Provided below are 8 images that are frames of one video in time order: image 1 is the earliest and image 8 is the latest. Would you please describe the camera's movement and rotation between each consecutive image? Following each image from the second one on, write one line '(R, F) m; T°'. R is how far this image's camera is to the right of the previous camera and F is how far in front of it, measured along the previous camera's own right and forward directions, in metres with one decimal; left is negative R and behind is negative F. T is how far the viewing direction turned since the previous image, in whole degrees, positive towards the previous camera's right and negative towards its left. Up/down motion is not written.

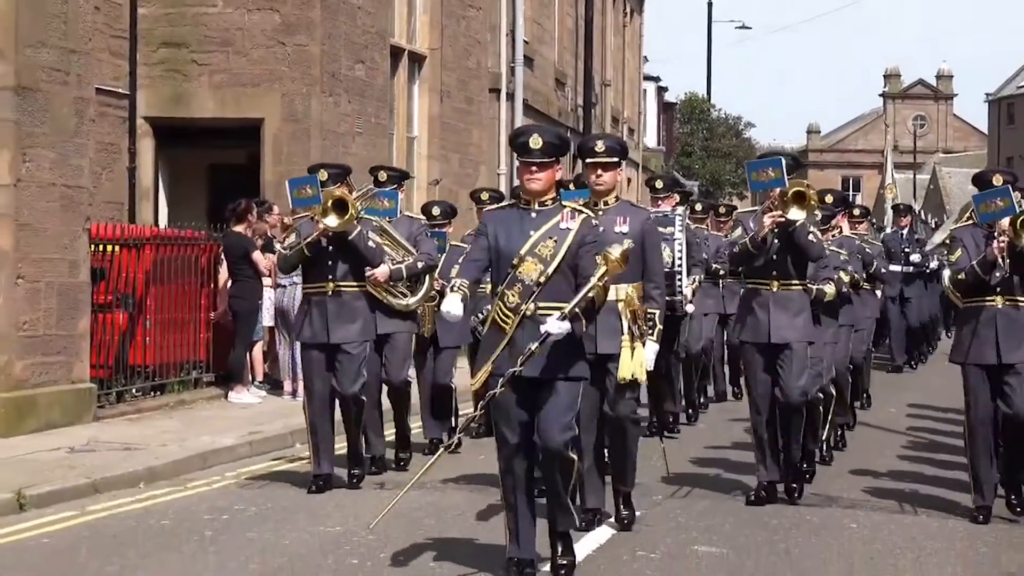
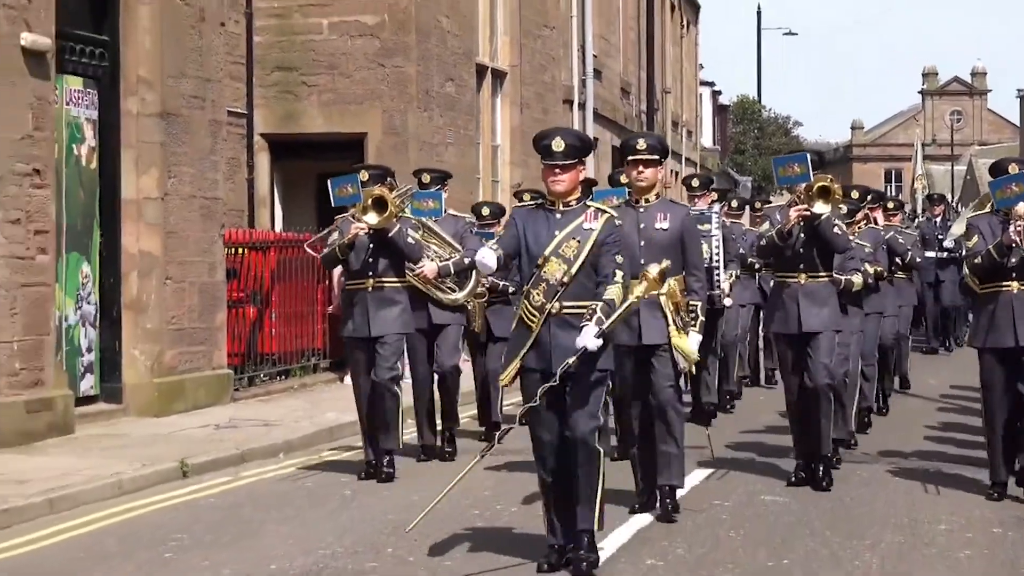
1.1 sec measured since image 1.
(-0.3, -1.4) m; -1°
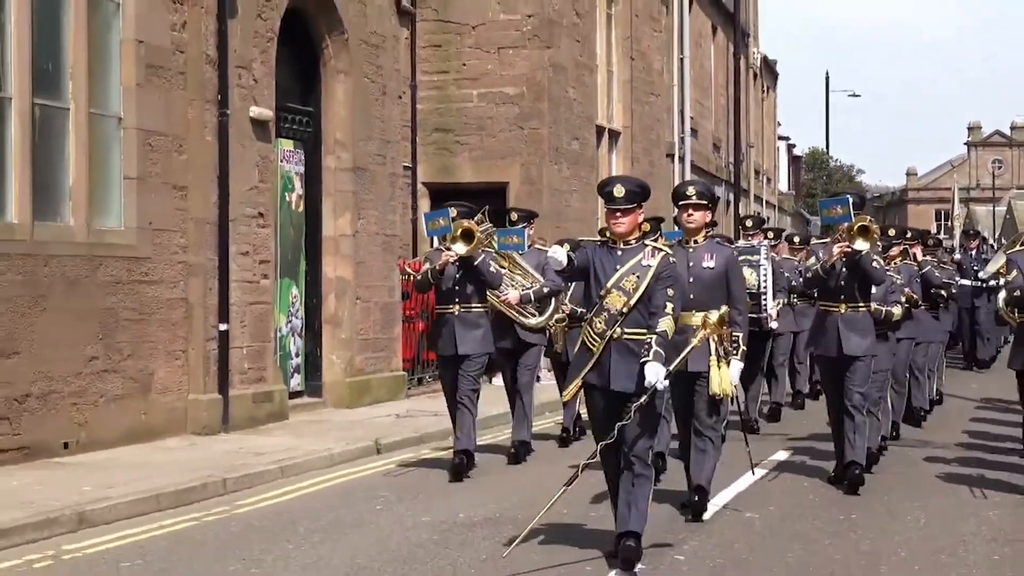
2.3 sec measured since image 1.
(-0.5, -2.8) m; -2°
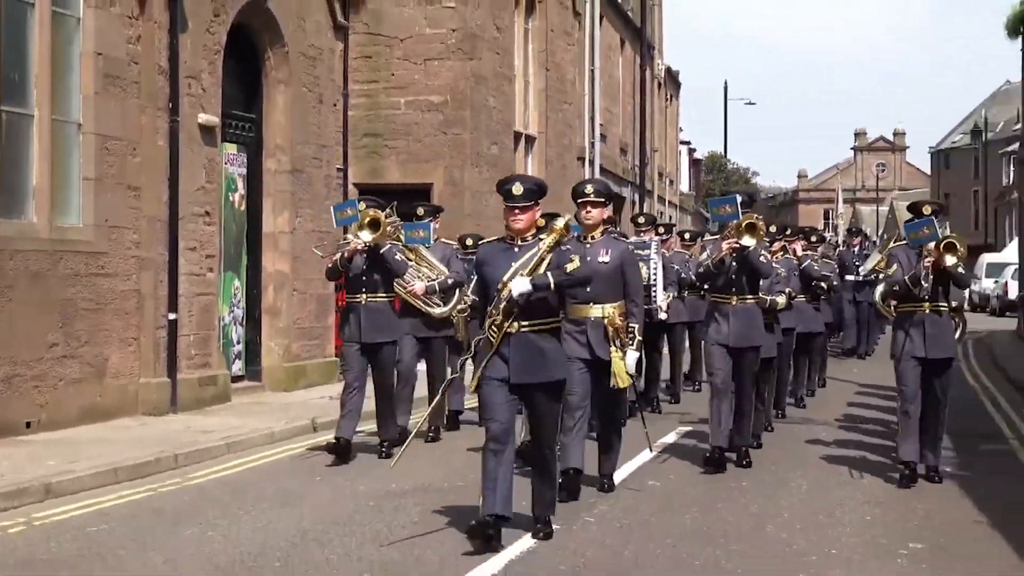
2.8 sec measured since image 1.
(-0.2, -1.3) m; +3°
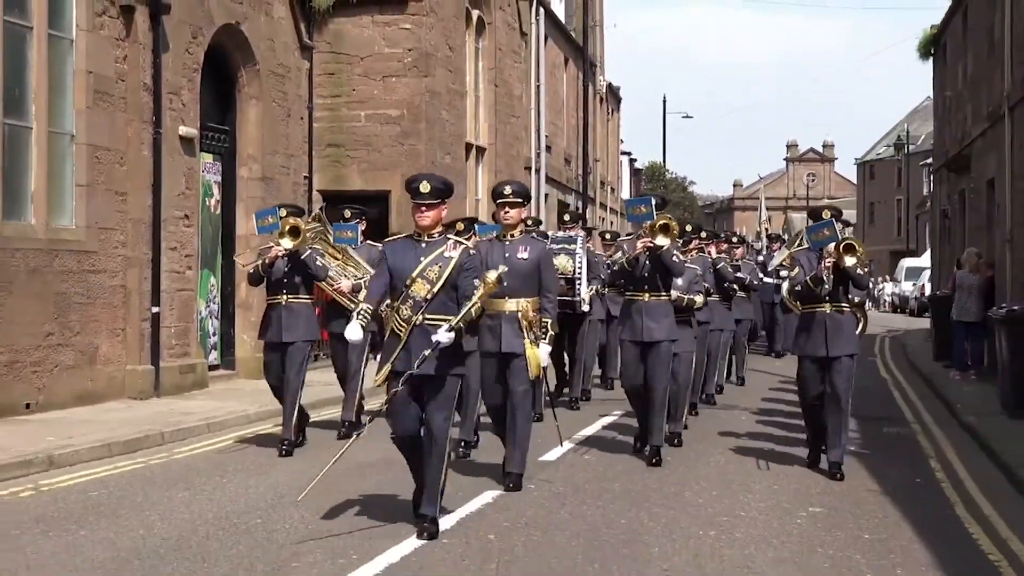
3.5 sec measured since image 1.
(0.0, -1.5) m; +2°
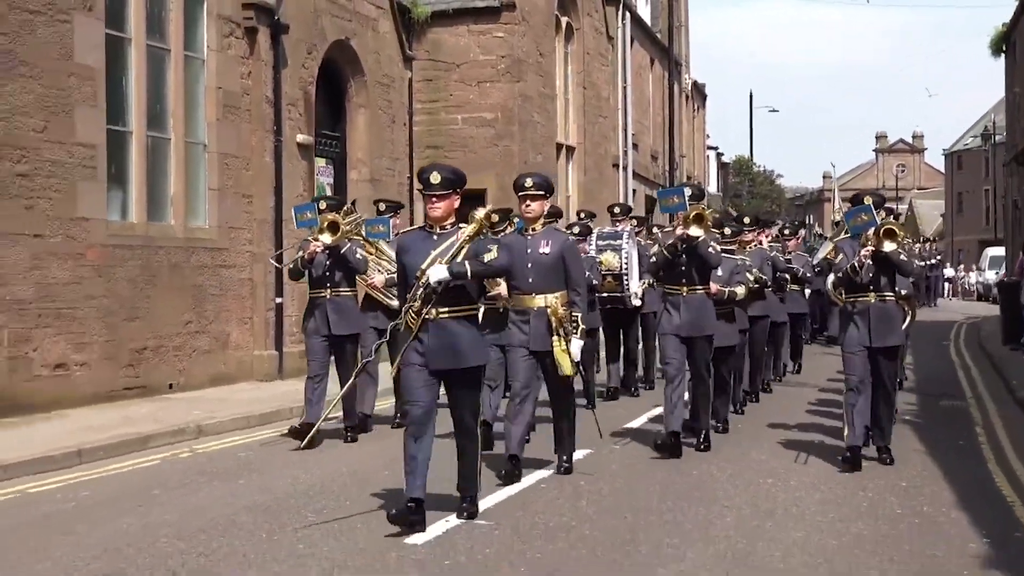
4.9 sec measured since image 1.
(0.0, -1.6) m; -3°
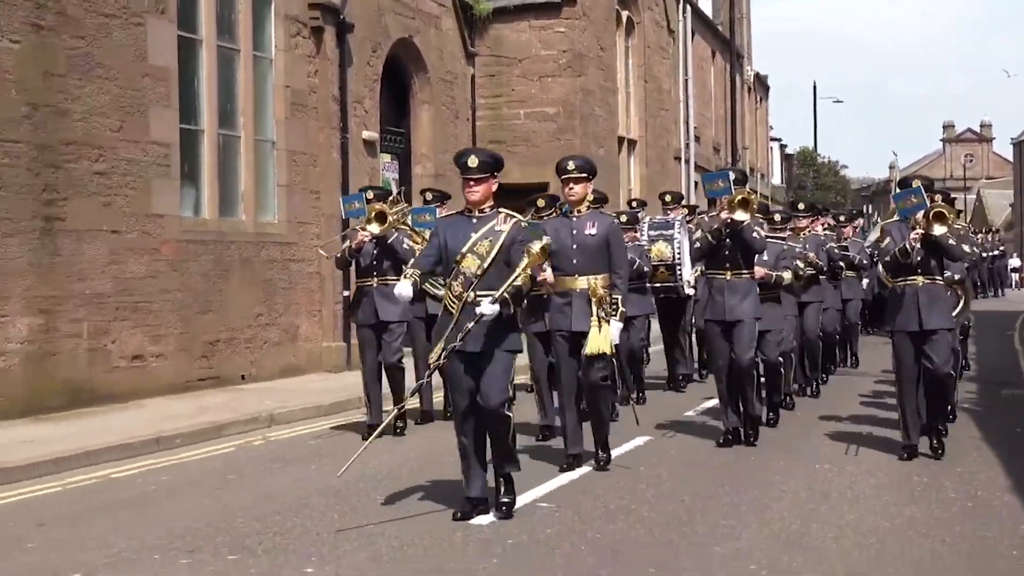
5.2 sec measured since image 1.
(0.0, -0.3) m; -2°
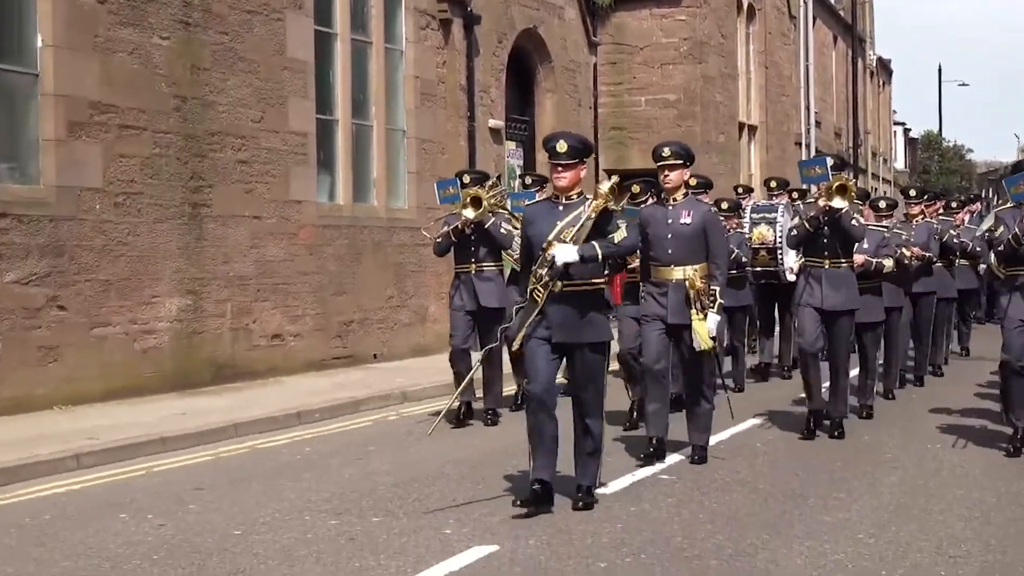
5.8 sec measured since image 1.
(0.0, -0.6) m; -4°
